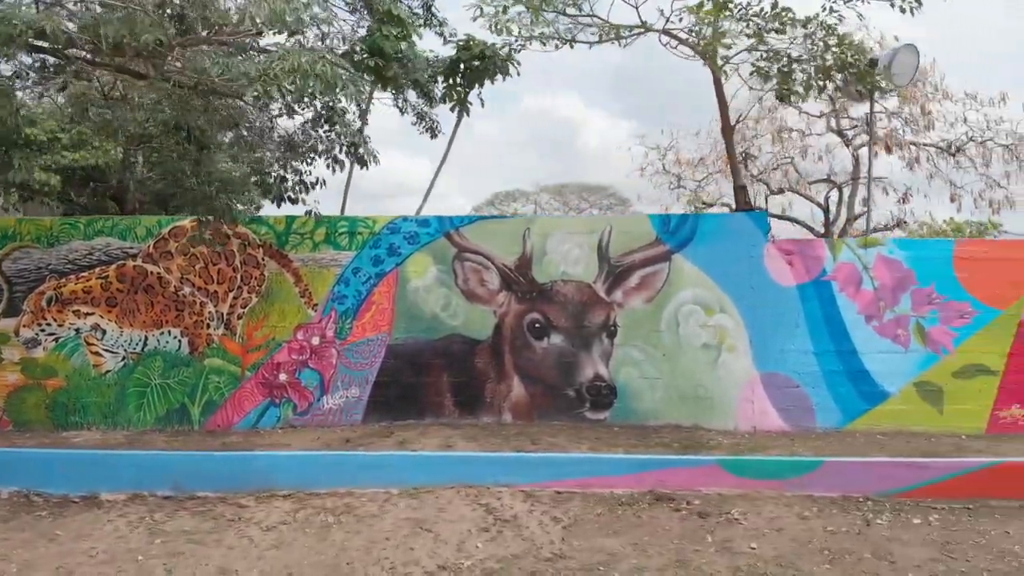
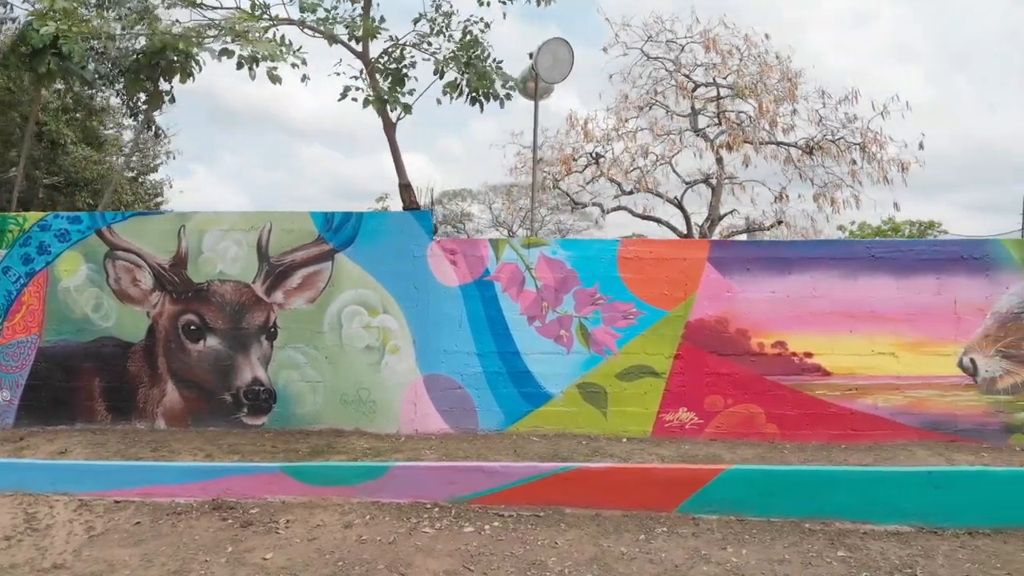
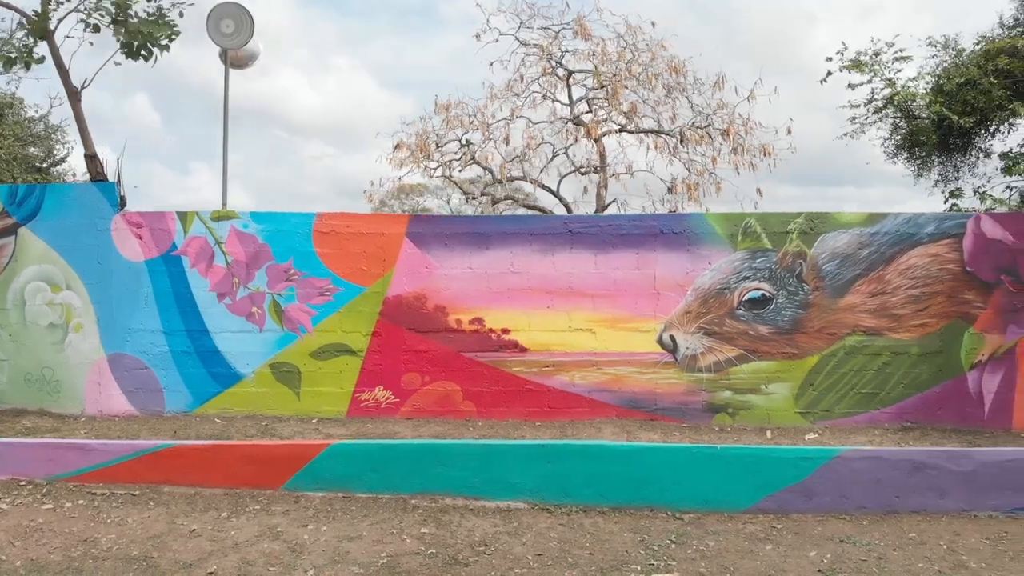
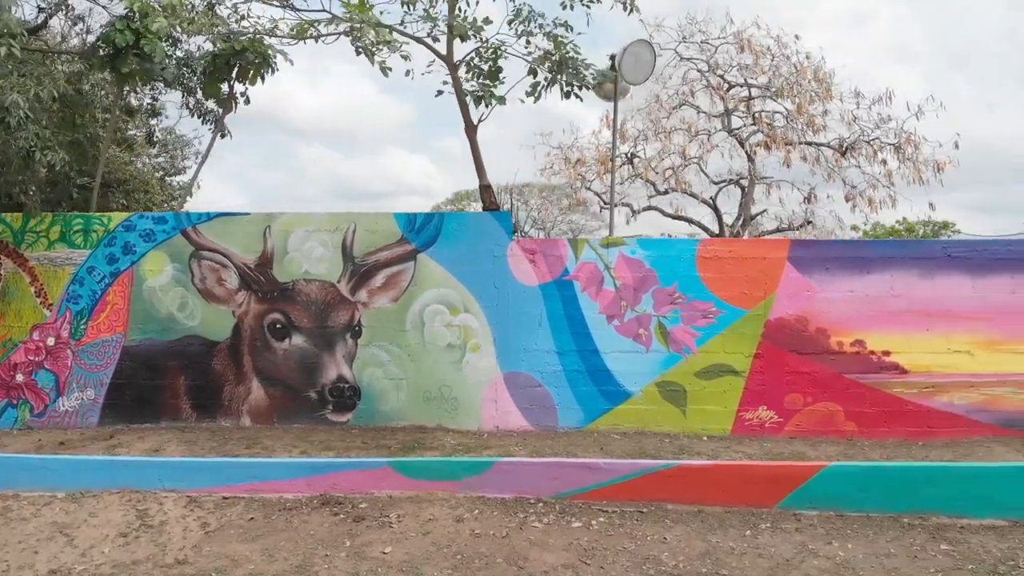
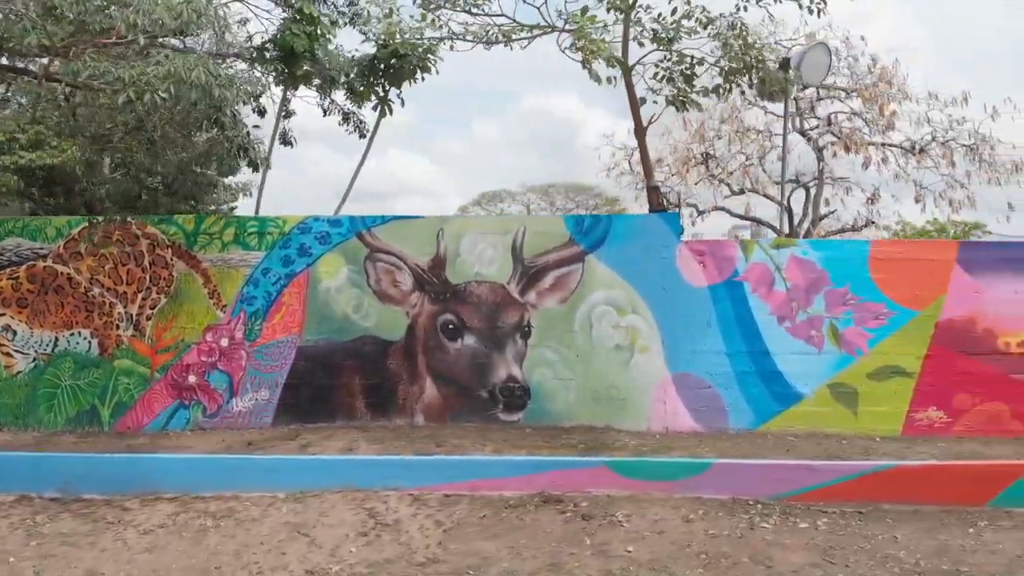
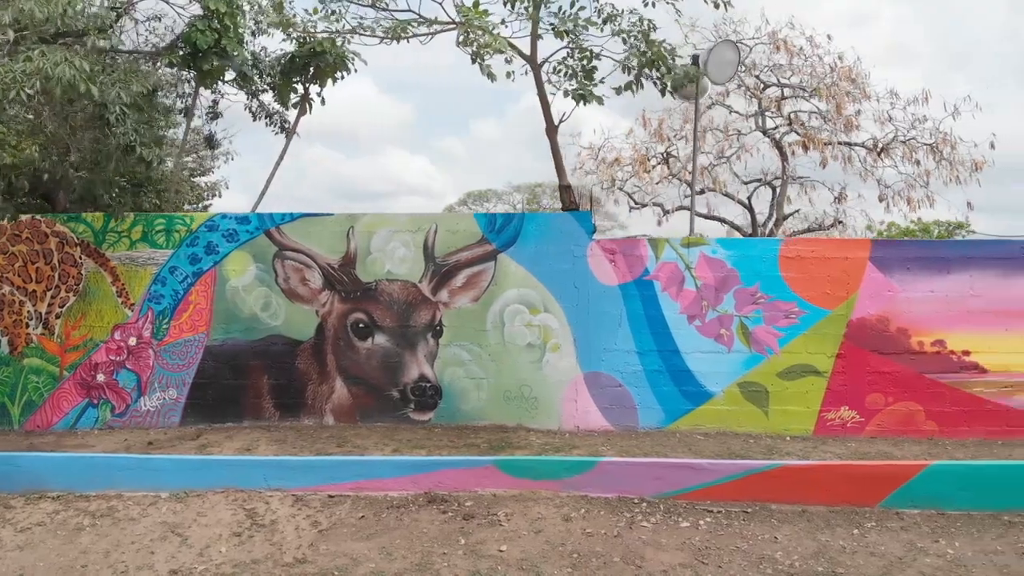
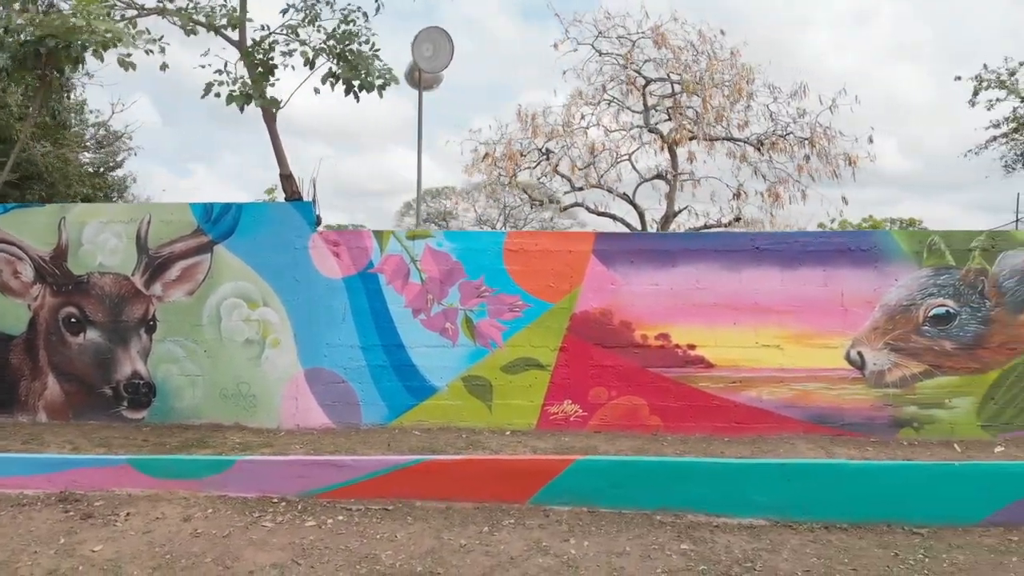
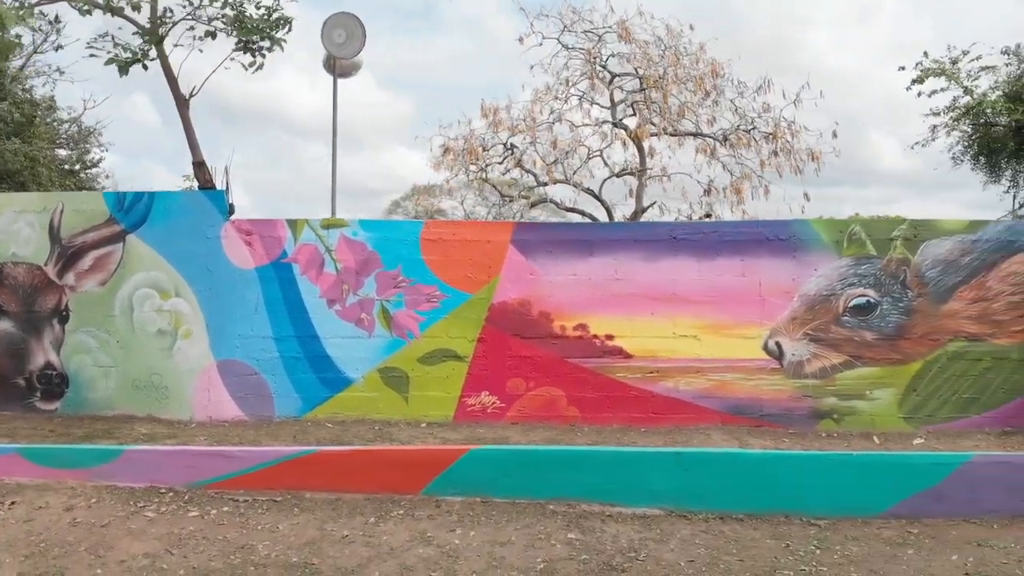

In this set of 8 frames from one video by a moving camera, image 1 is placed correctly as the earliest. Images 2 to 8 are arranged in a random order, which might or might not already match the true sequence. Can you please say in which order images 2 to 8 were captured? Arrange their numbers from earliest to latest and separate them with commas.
5, 6, 4, 2, 7, 8, 3
